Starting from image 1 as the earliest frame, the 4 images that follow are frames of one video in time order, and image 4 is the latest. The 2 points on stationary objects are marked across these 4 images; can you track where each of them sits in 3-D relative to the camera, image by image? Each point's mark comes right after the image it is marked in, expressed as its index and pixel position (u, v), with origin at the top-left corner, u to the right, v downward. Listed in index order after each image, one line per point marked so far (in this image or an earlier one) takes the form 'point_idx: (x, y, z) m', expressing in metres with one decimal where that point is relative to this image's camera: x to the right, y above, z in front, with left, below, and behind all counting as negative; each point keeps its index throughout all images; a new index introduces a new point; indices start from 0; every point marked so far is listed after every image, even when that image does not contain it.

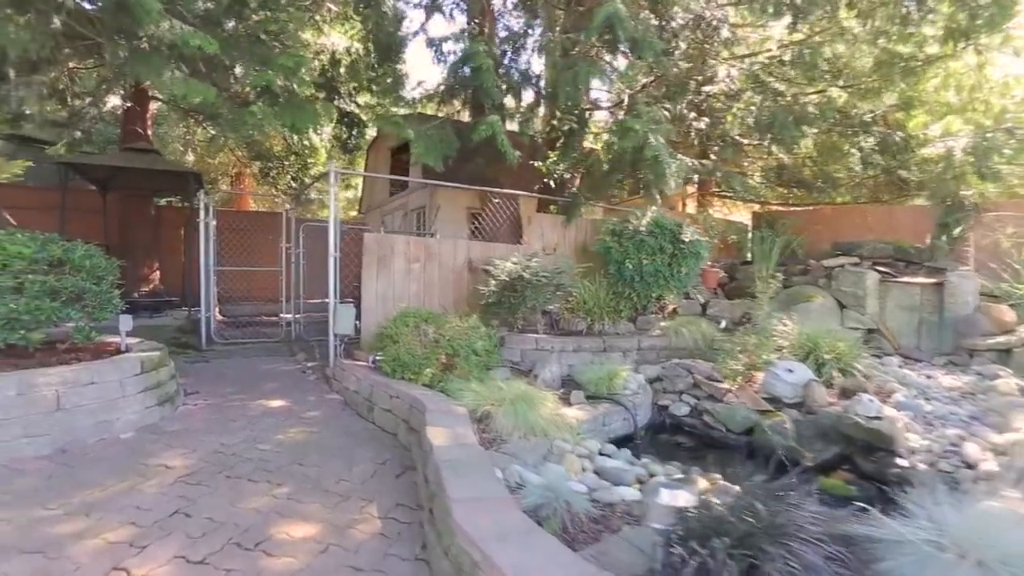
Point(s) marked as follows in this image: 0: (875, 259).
0: (+4.9, +0.4, +7.2) m
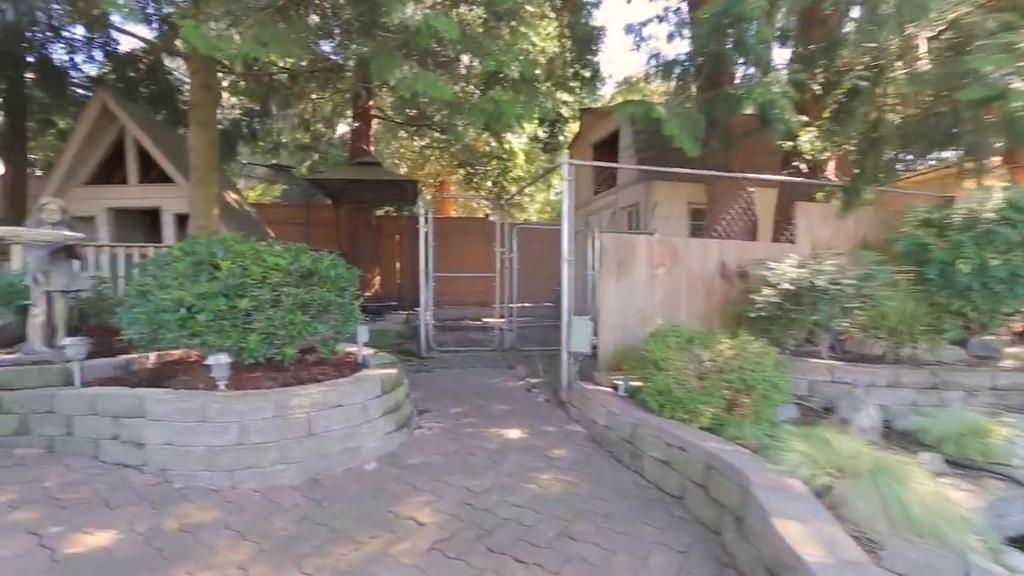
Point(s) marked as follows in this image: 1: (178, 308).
0: (+7.4, +0.3, +4.2) m
1: (-2.2, -0.1, +3.5) m
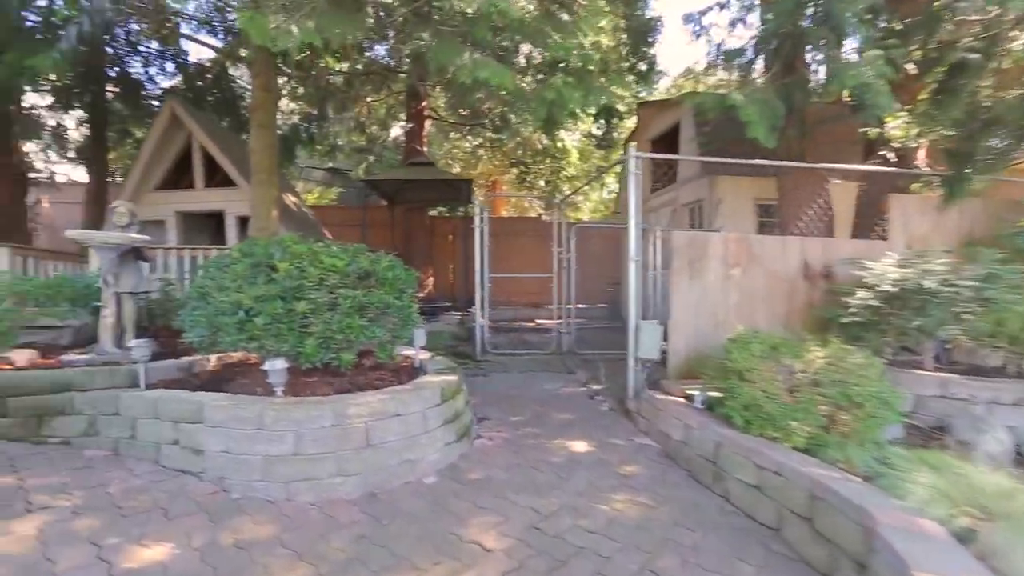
0: (+7.9, +0.3, +3.2) m
1: (-1.8, -0.1, +3.4) m
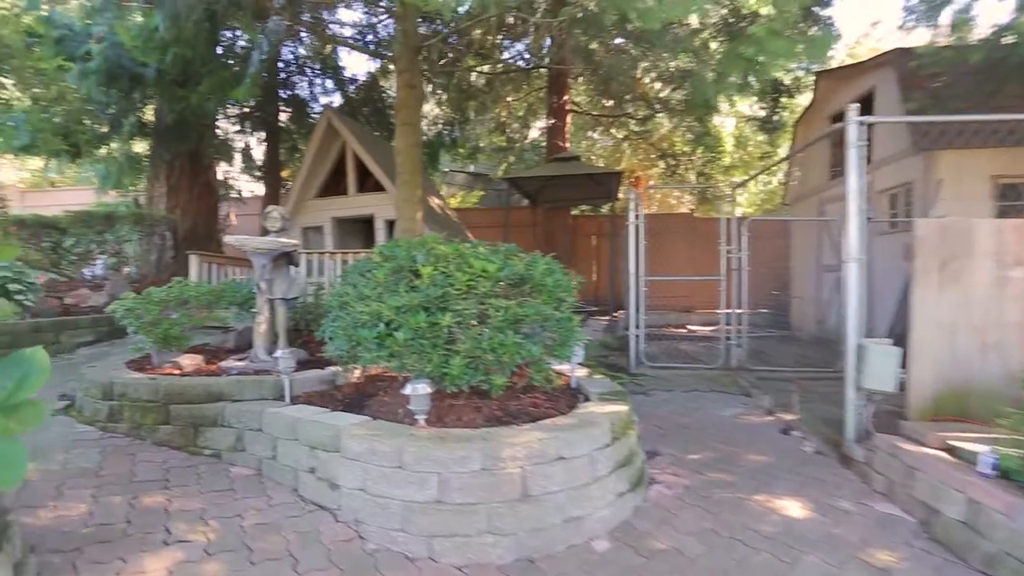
0: (+8.5, +0.2, +0.4) m
1: (-0.8, -0.2, +3.0) m
